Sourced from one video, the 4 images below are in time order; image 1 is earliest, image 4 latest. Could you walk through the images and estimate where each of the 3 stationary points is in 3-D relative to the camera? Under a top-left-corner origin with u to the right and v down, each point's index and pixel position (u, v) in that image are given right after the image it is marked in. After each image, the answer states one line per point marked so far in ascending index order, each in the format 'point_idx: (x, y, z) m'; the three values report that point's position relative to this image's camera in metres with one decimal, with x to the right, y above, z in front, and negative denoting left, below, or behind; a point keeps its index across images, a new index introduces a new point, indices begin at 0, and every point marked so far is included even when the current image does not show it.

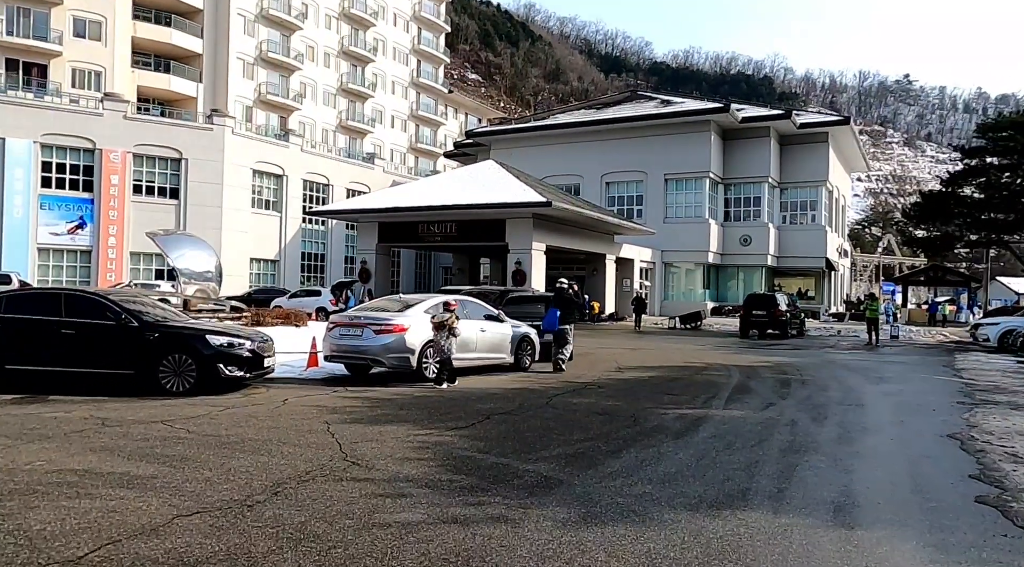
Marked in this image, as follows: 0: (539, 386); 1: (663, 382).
0: (+0.4, -1.5, +11.5) m
1: (+2.4, -1.5, +13.0) m
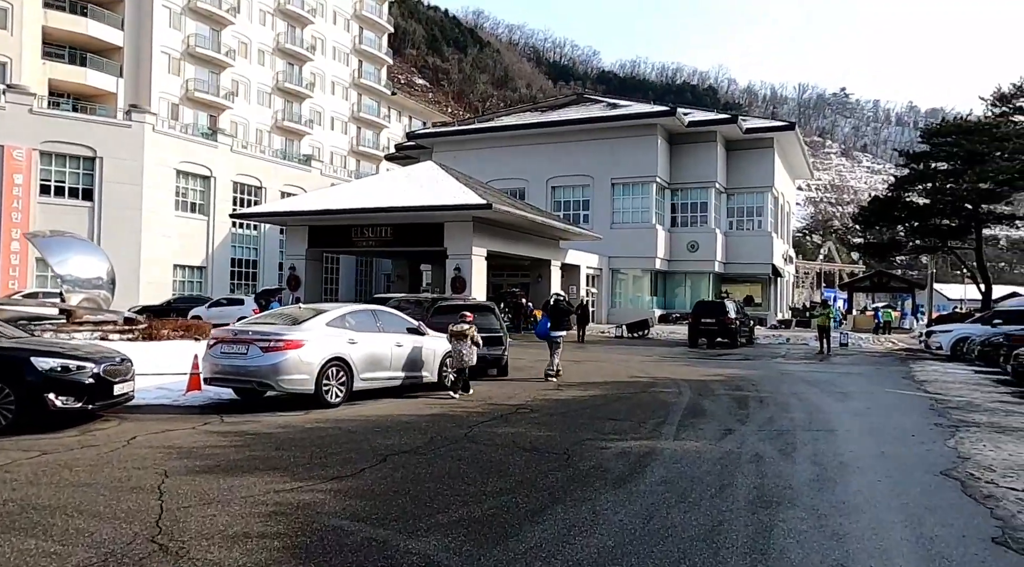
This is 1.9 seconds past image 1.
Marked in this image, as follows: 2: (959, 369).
0: (-0.6, -1.6, +9.9) m
1: (+1.3, -1.6, +11.5) m
2: (+10.1, -1.9, +18.8) m
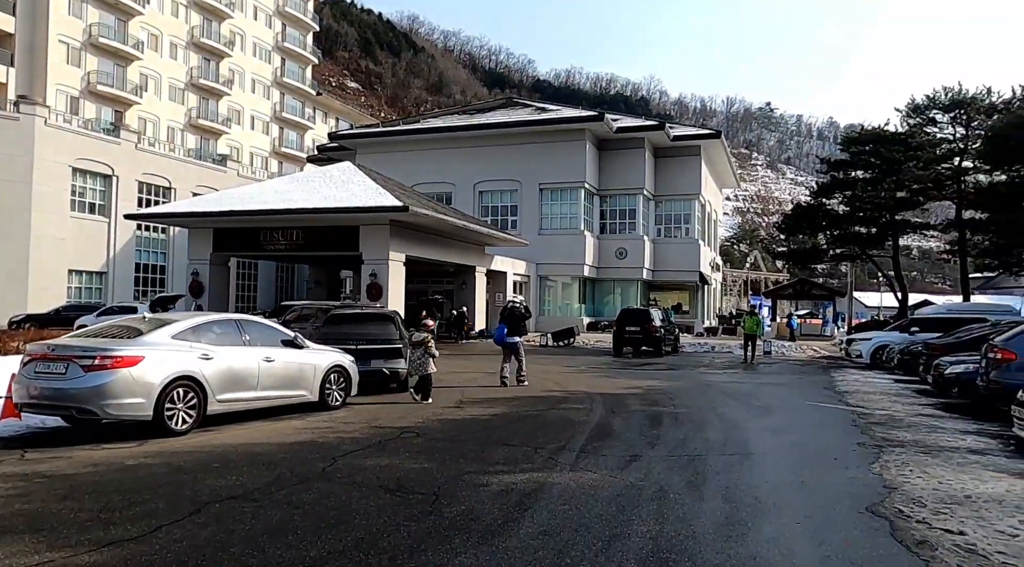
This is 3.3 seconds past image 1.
0: (-1.8, -1.6, +8.6) m
1: (-0.1, -1.7, +10.4) m
2: (+8.1, -2.1, +18.3) m
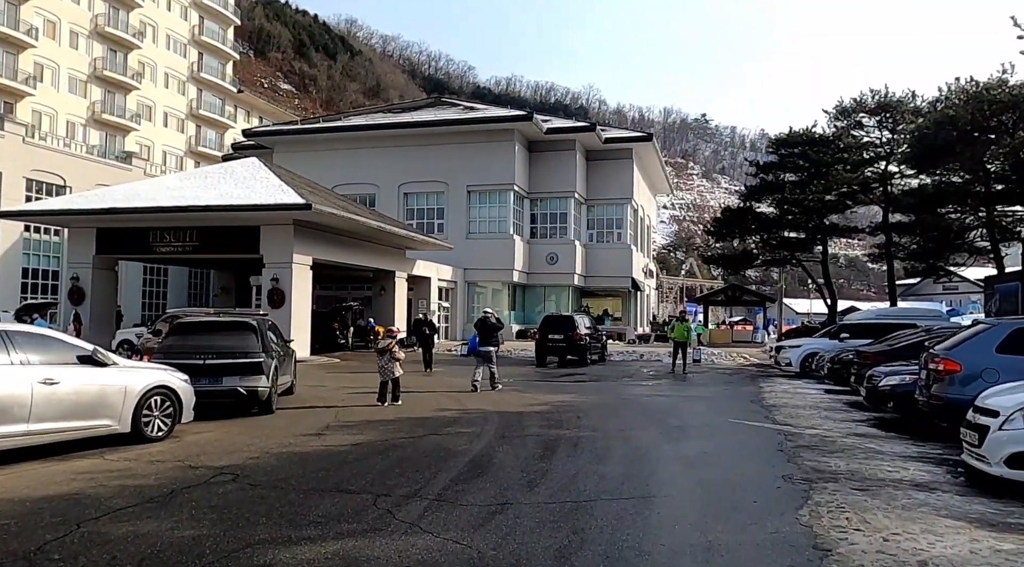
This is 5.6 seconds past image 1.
0: (-3.1, -1.6, +6.6) m
1: (-1.5, -1.7, +8.4) m
2: (+6.1, -2.2, +16.9) m
